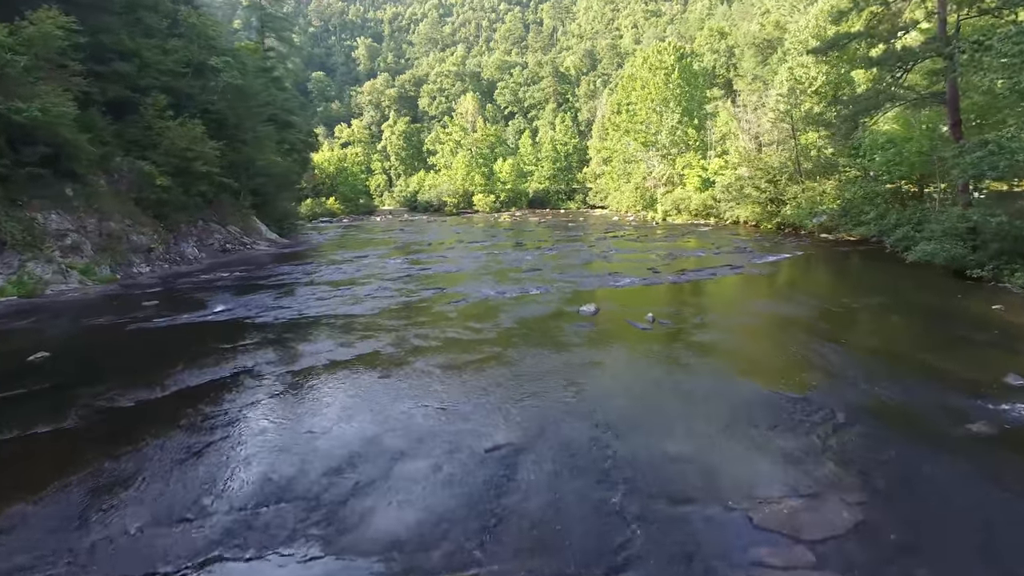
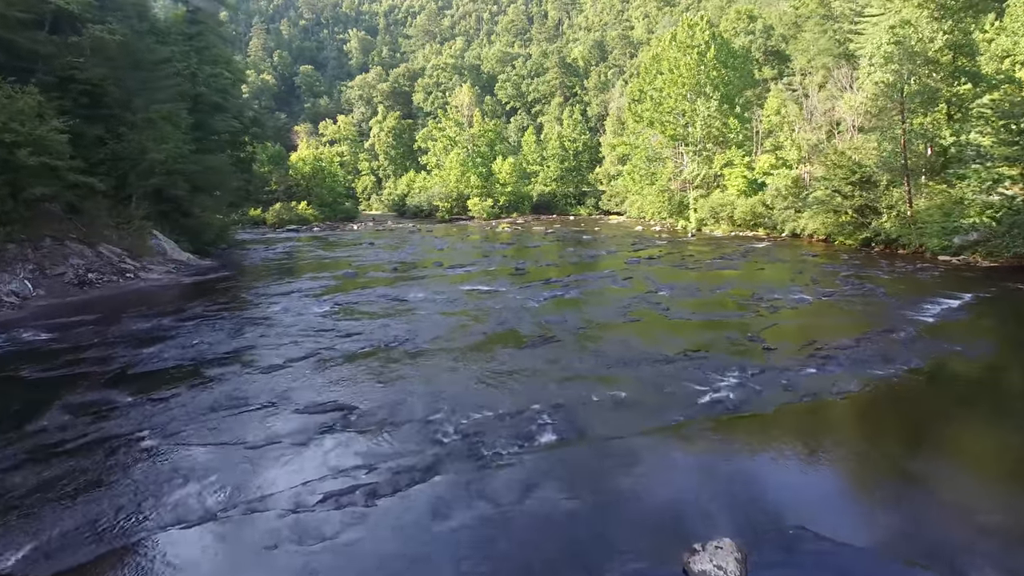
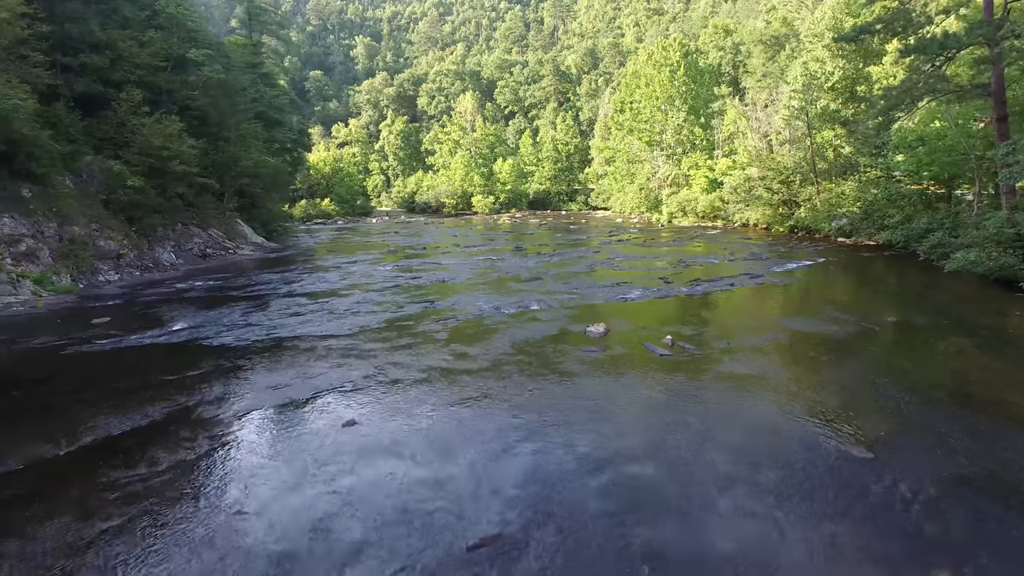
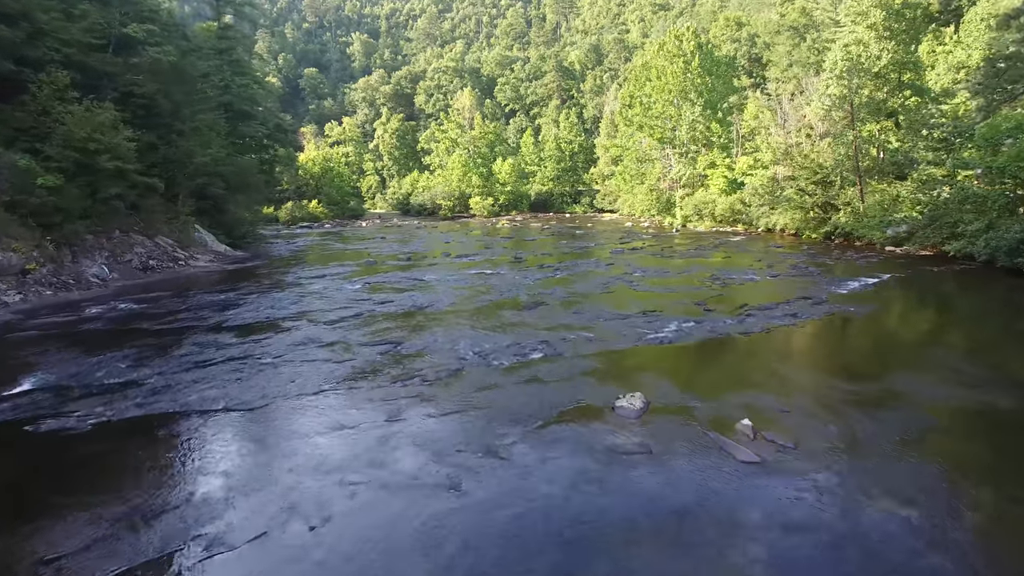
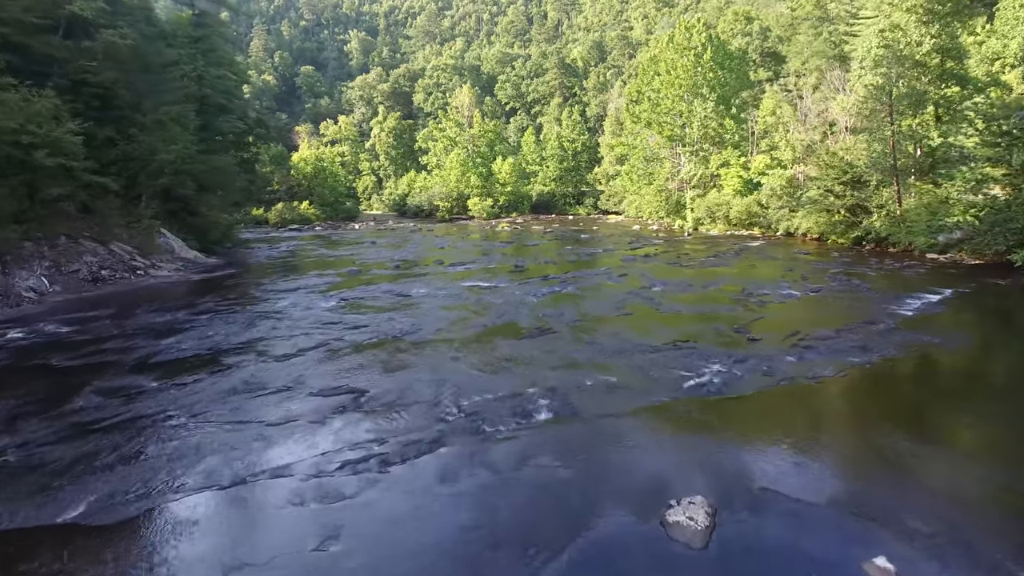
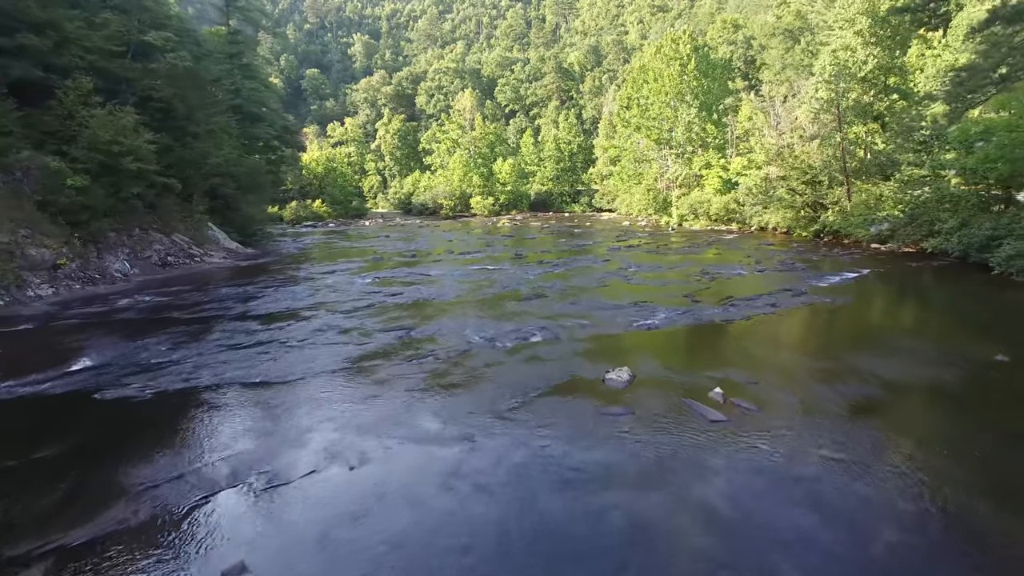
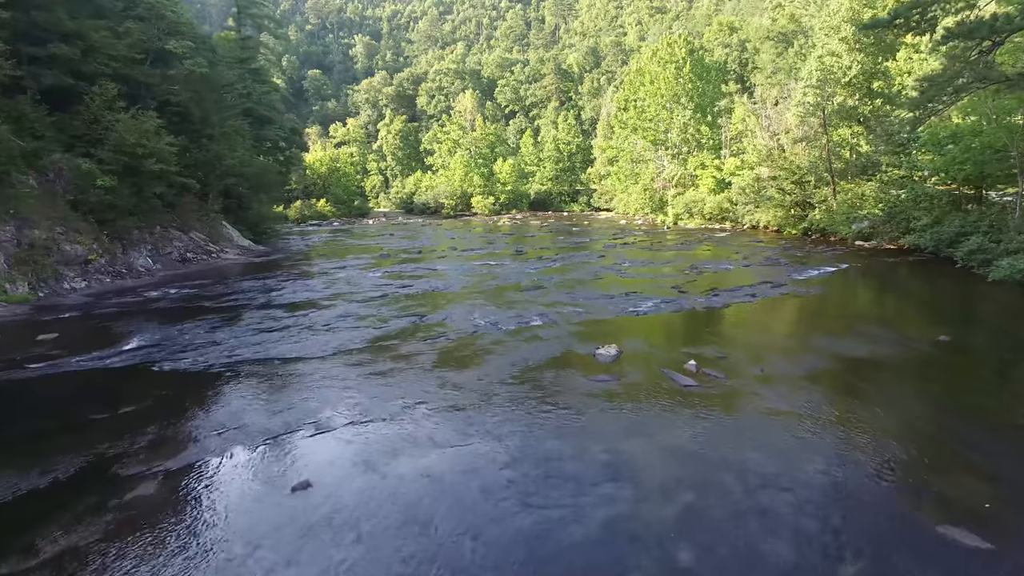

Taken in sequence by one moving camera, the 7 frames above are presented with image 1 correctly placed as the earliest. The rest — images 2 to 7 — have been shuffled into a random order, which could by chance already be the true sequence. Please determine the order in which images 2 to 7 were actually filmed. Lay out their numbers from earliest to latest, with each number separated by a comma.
3, 7, 6, 4, 5, 2
